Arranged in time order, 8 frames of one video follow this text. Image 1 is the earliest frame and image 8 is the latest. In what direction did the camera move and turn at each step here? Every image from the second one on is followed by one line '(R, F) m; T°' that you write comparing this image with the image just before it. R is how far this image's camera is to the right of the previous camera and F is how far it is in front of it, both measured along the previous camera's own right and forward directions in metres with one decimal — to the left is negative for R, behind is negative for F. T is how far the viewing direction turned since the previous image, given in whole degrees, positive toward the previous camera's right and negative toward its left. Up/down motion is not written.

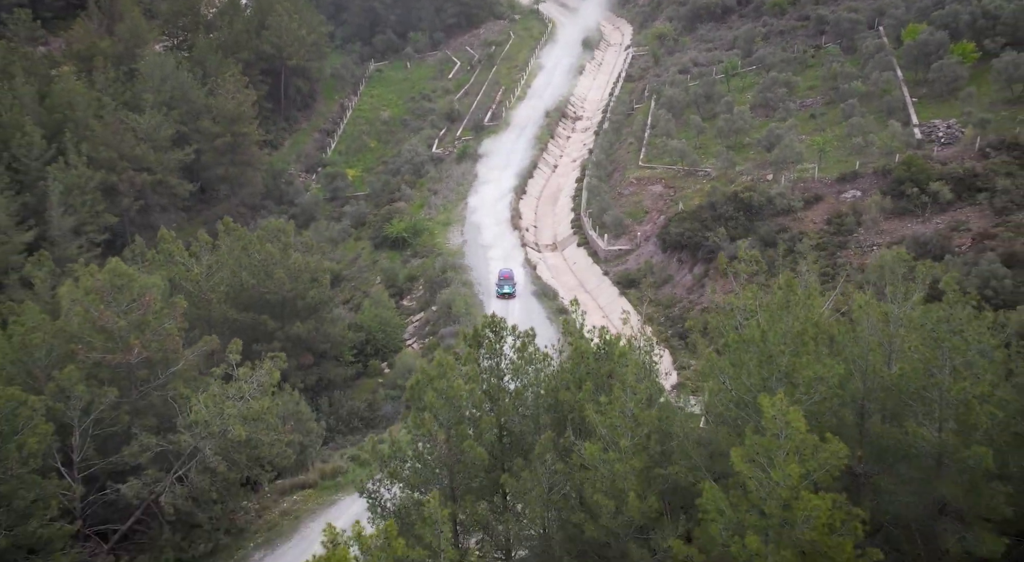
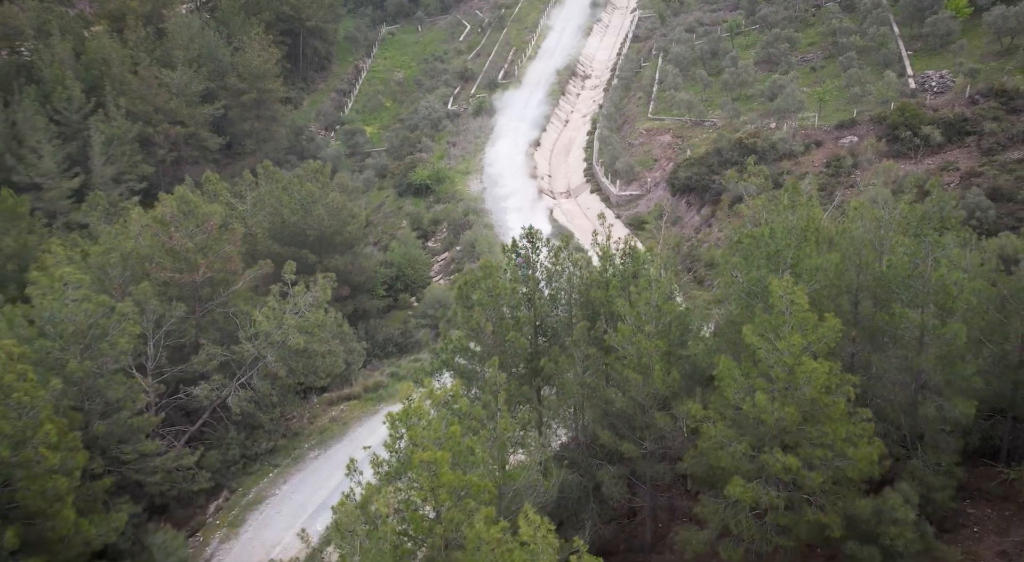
(-1.3, -4.6) m; 0°
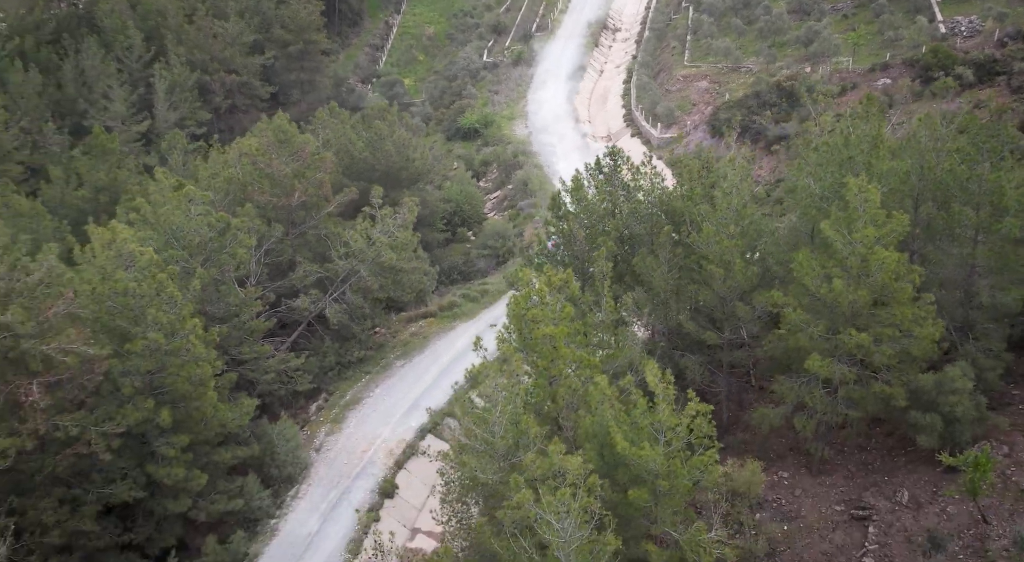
(-3.2, -4.2) m; 0°
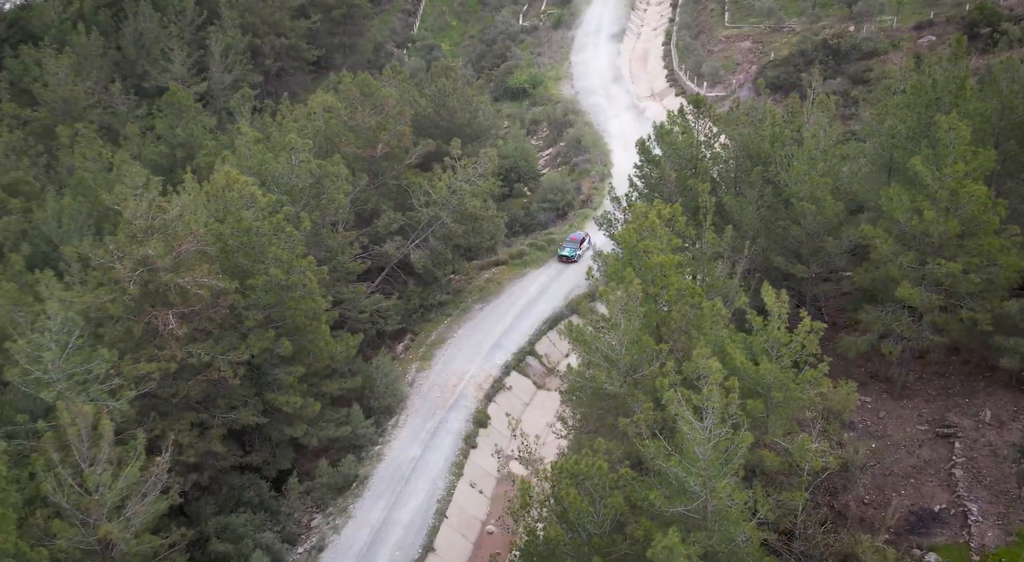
(-3.5, -2.4) m; 0°
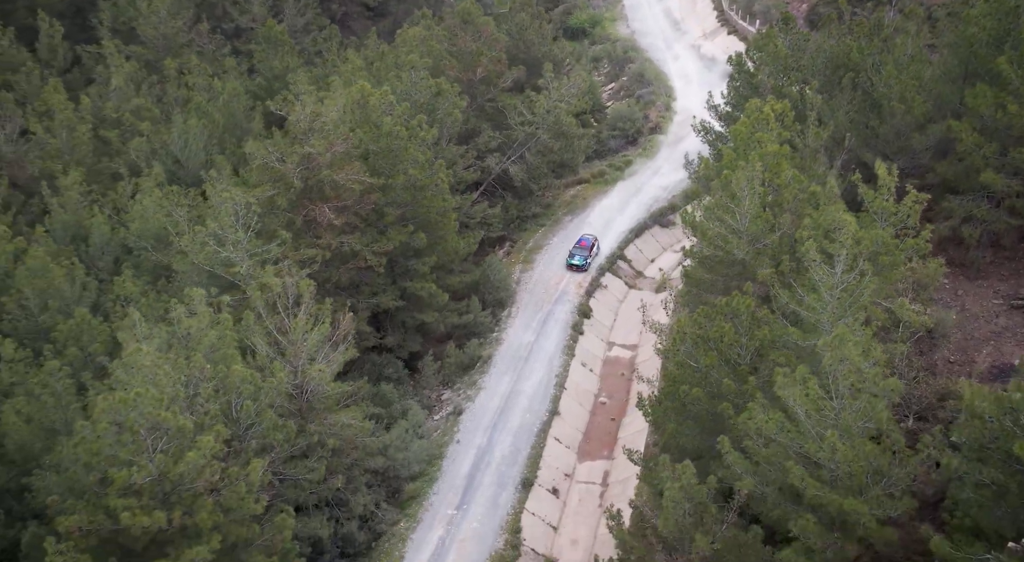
(-4.3, -4.8) m; 0°
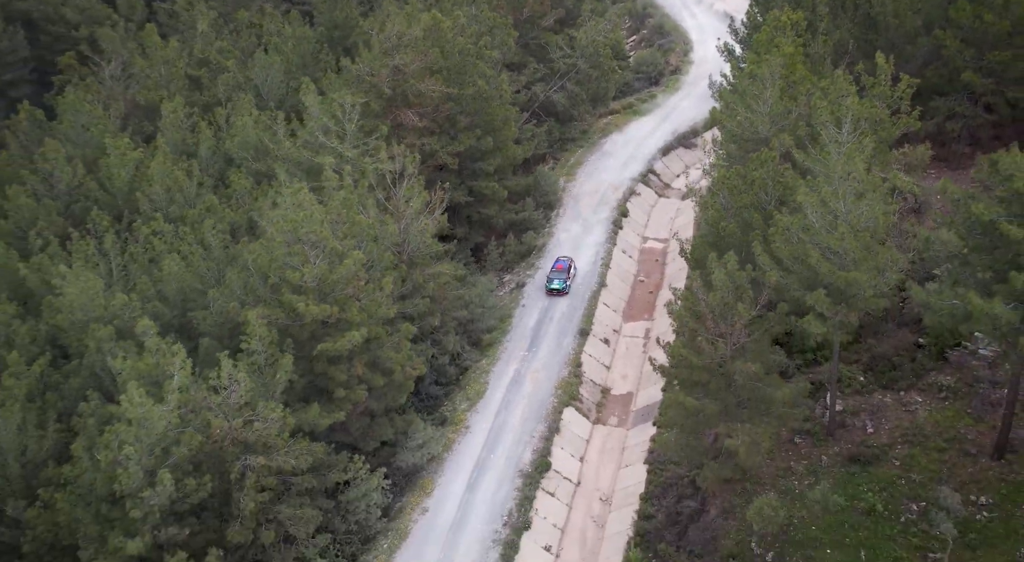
(-2.5, -8.1) m; 0°
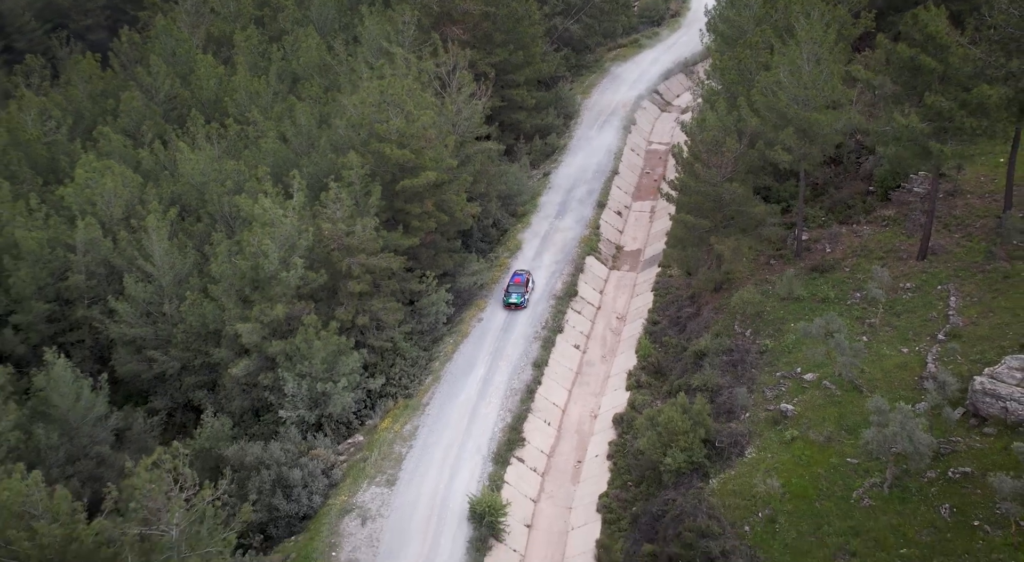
(-1.4, -10.2) m; 0°
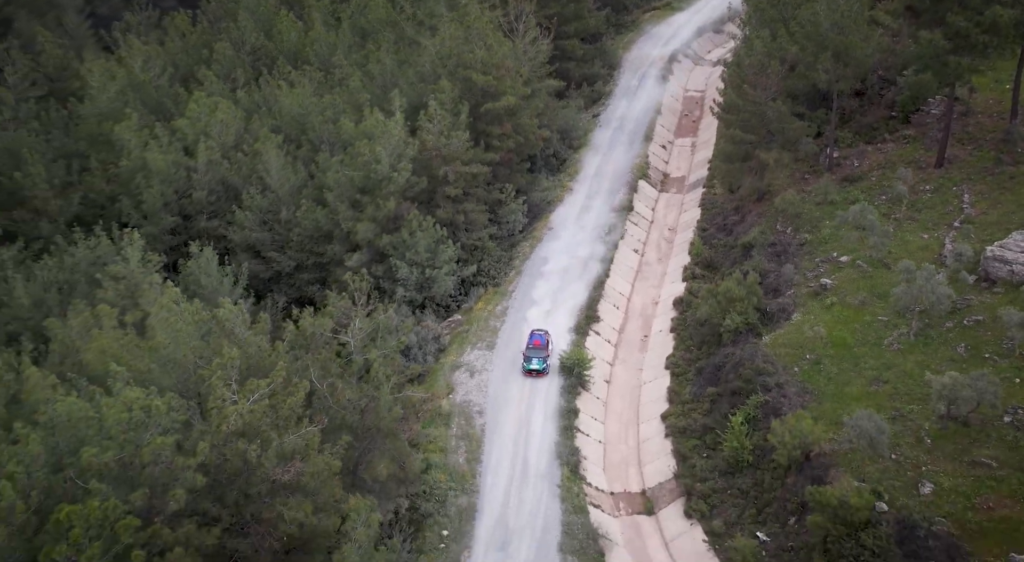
(-3.0, -6.8) m; 0°
